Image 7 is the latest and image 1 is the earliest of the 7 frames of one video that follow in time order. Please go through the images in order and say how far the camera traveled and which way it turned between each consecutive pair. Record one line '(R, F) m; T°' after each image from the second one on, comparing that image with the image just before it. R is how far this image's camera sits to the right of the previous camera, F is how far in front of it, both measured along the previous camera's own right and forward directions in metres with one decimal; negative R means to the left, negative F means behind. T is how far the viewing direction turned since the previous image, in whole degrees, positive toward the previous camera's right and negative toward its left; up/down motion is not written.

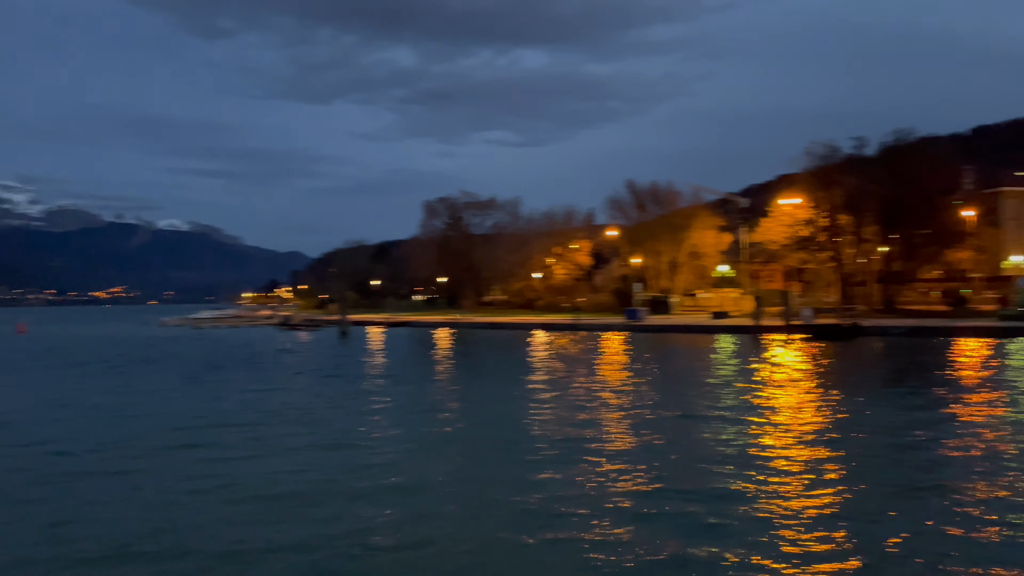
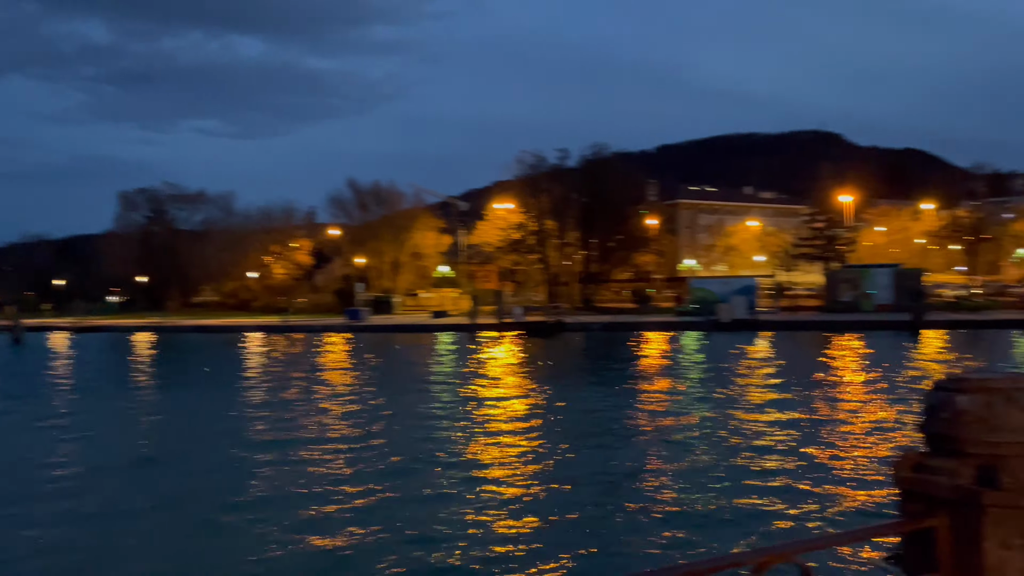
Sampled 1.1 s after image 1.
(-0.1, +0.3) m; +20°
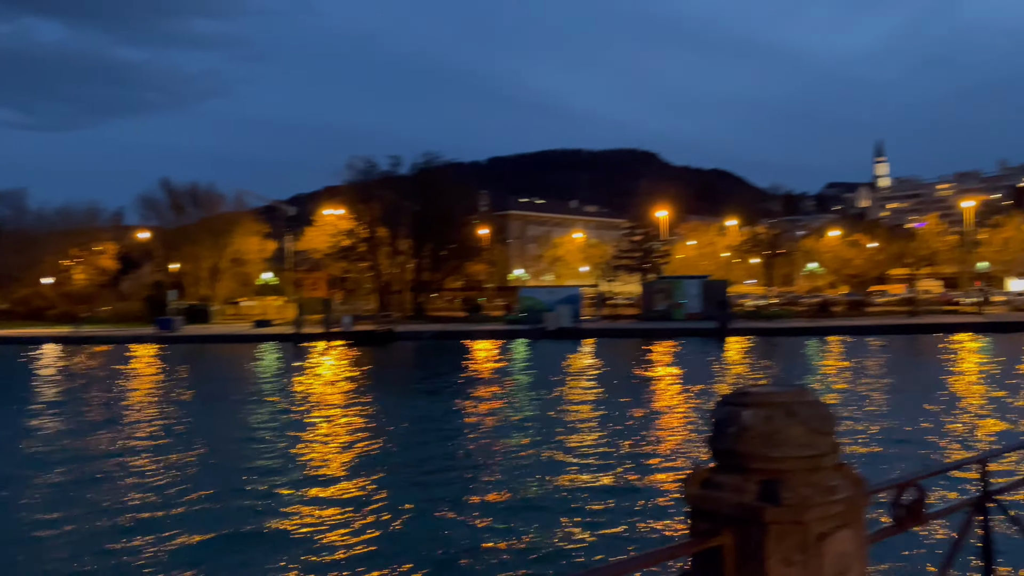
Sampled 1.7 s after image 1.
(+0.1, +0.2) m; +12°
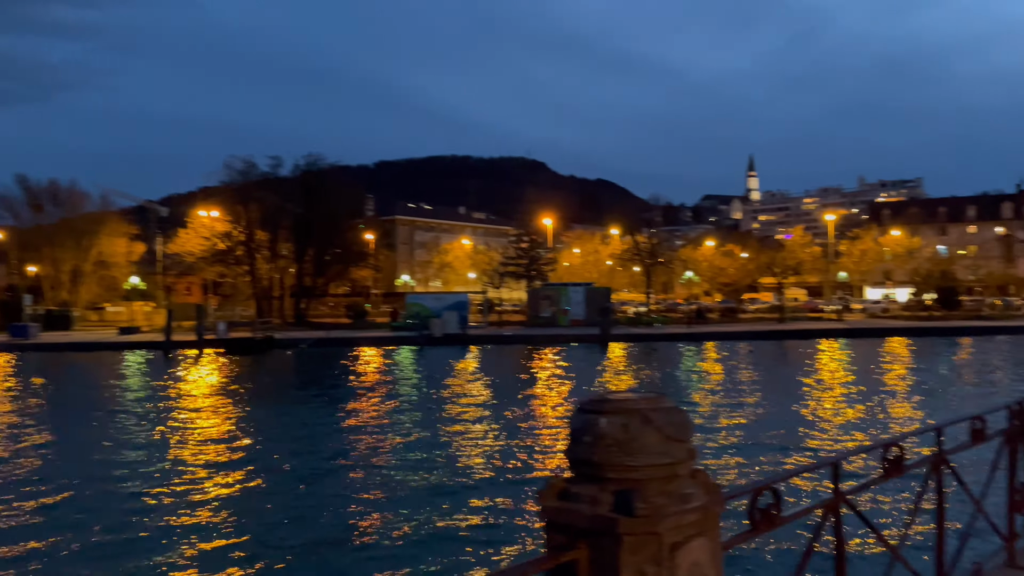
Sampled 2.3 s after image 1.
(+0.1, +0.1) m; +8°
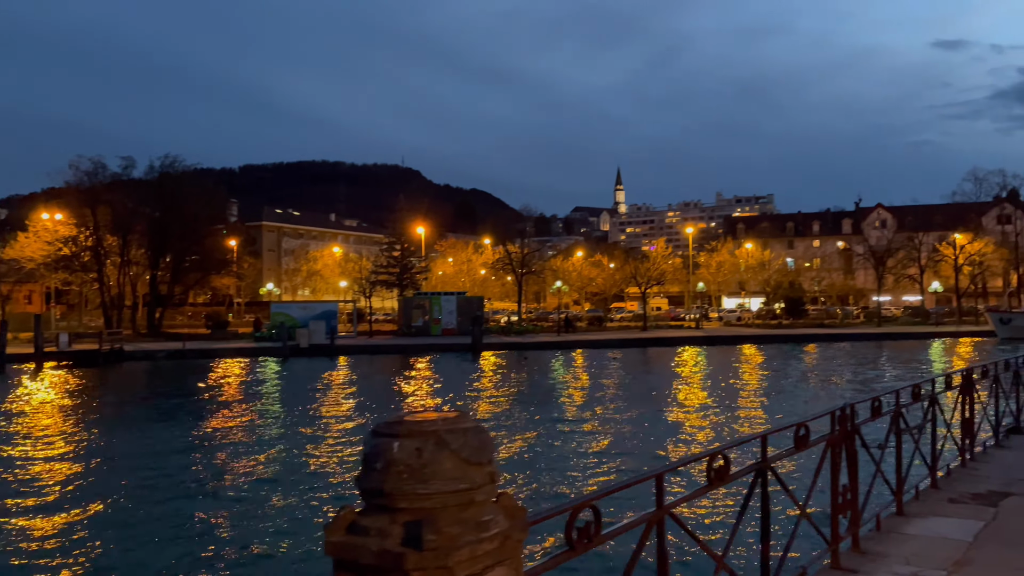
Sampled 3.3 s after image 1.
(+0.2, +0.1) m; +9°
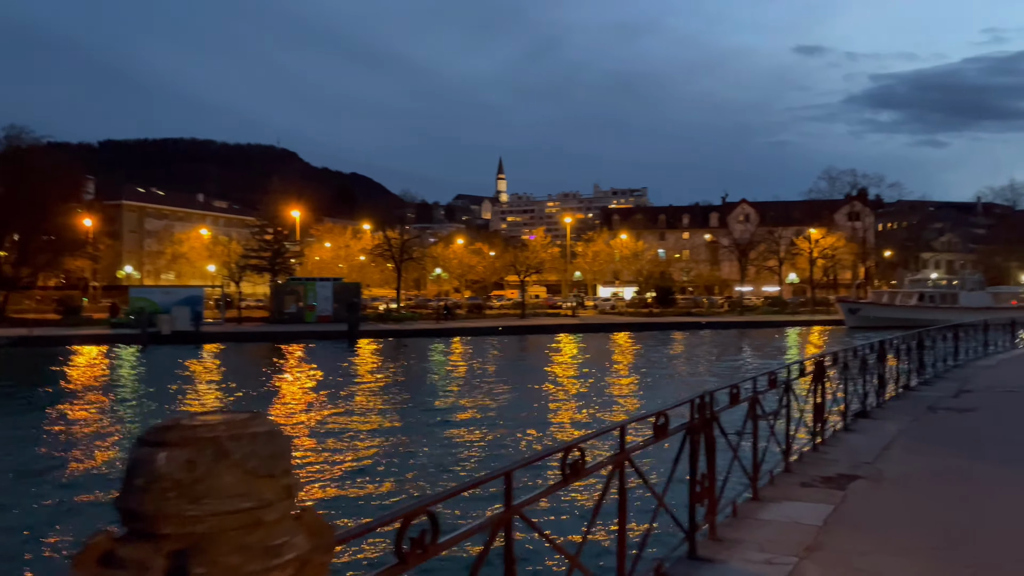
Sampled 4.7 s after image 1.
(+0.1, +0.2) m; +9°
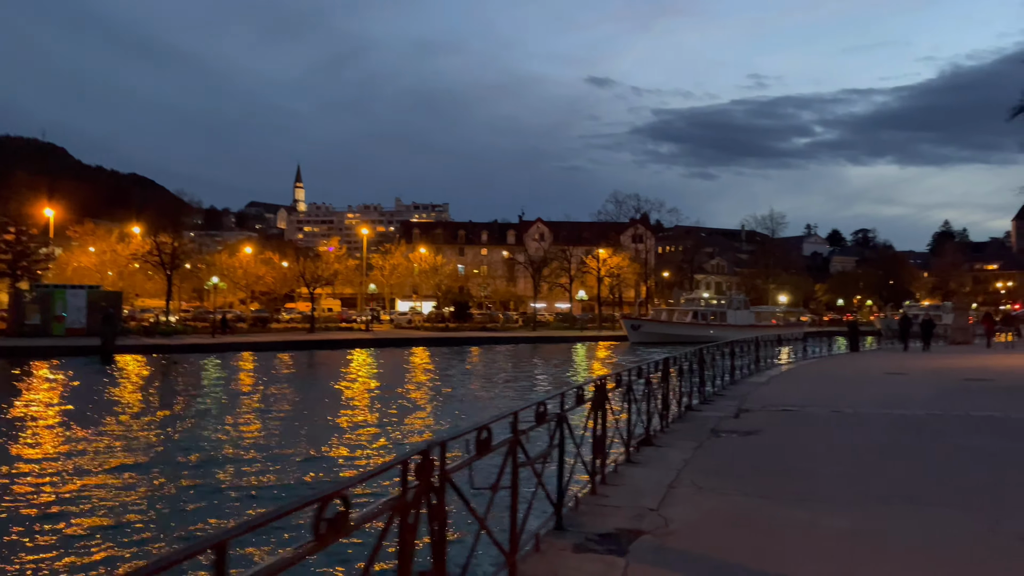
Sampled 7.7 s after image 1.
(+0.5, +1.2) m; +14°
